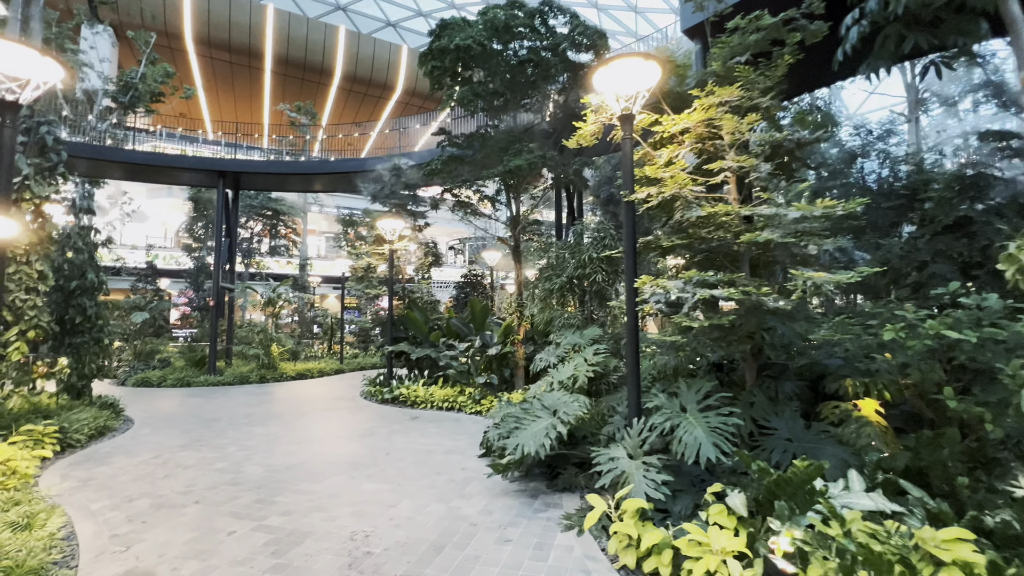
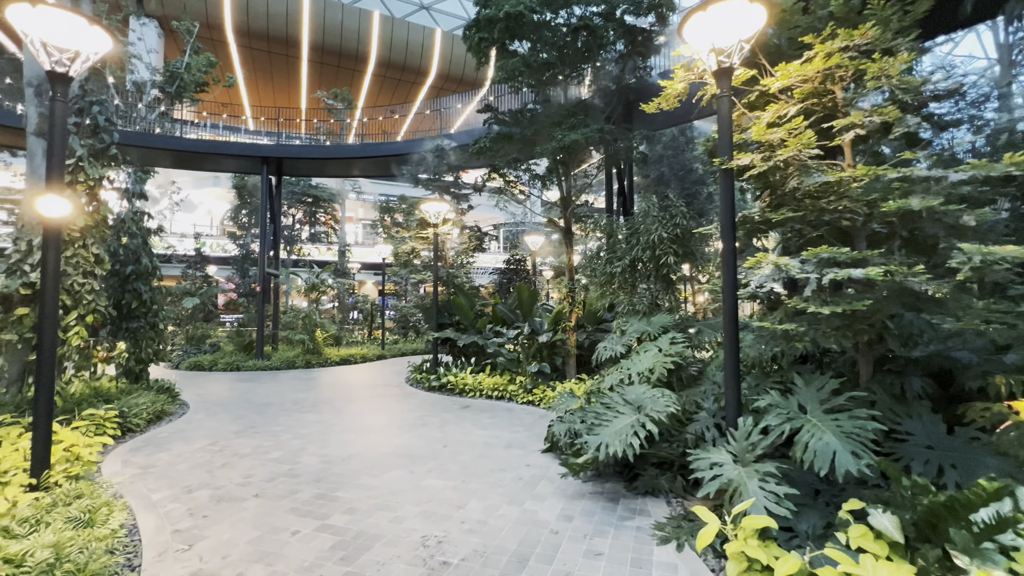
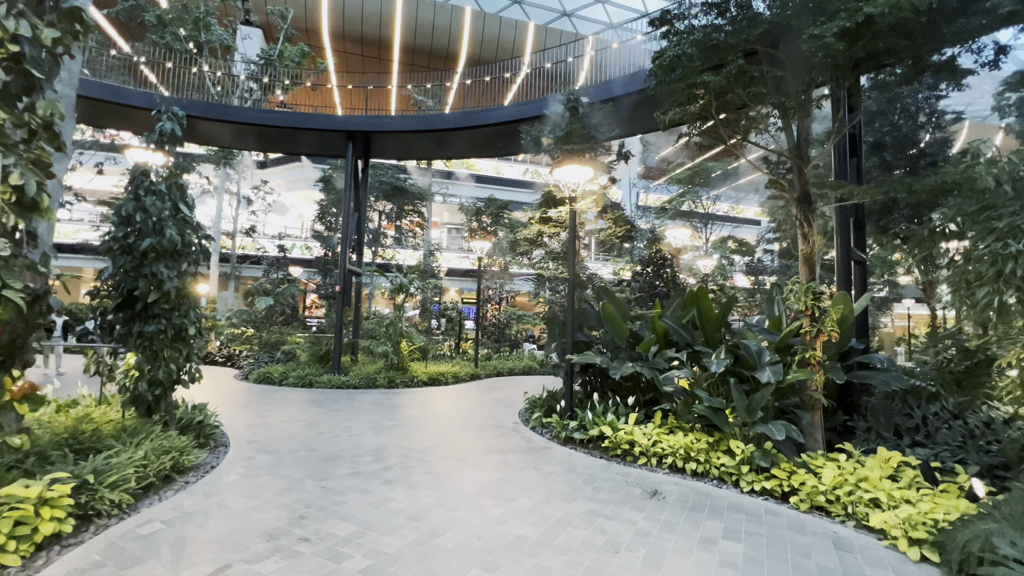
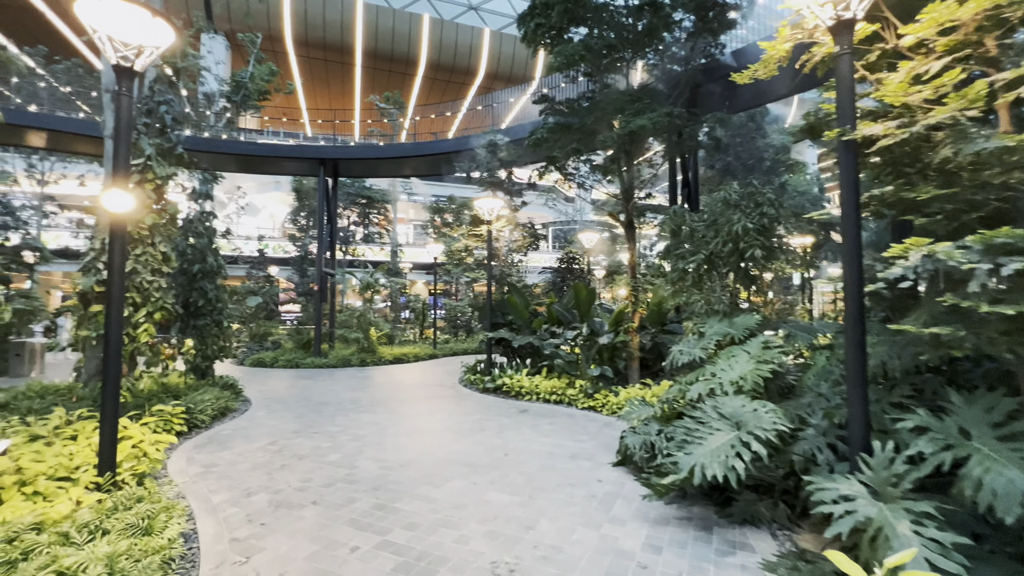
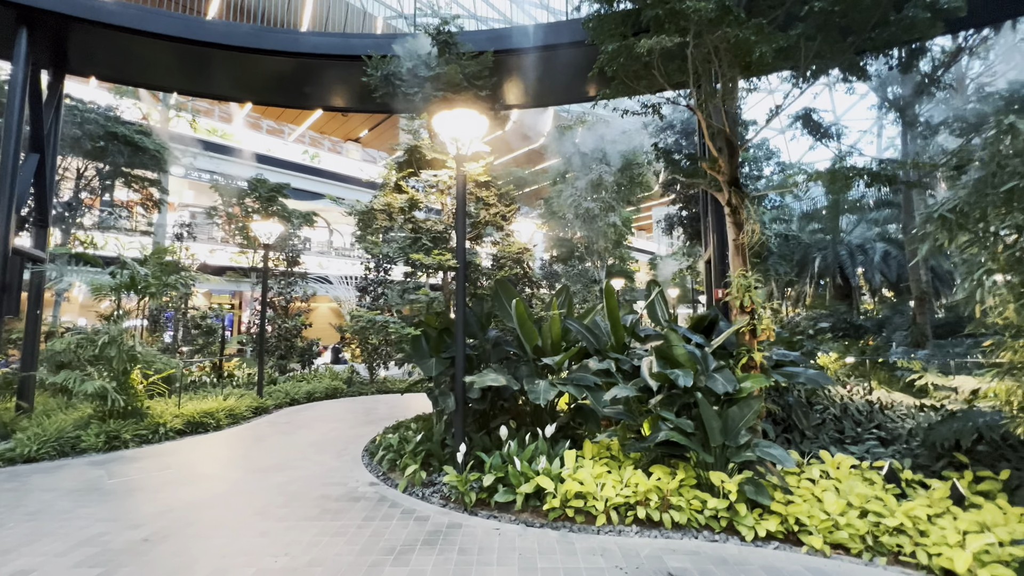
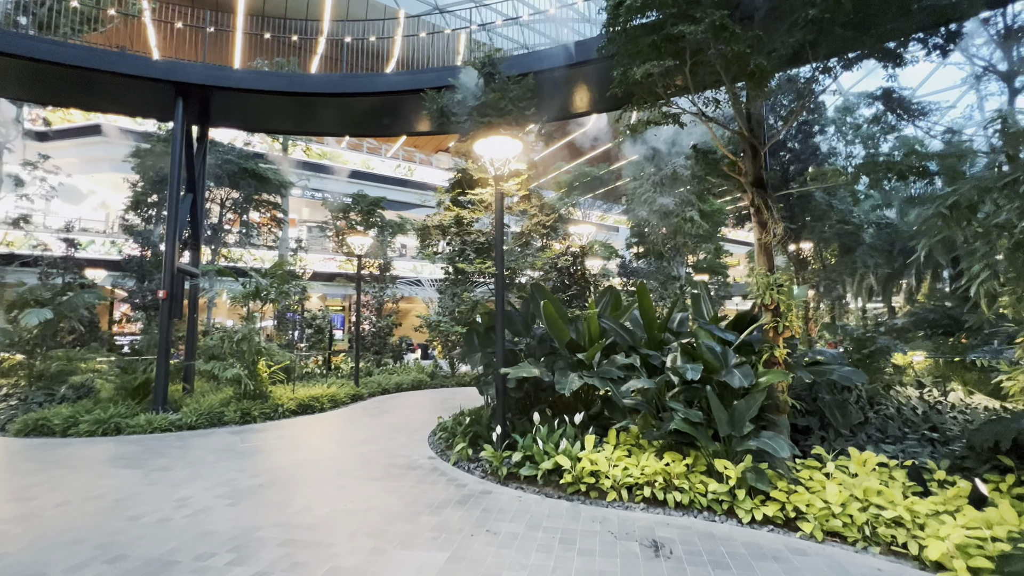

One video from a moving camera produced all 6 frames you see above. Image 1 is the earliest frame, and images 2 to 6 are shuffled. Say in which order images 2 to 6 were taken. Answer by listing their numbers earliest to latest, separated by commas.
2, 4, 3, 6, 5
